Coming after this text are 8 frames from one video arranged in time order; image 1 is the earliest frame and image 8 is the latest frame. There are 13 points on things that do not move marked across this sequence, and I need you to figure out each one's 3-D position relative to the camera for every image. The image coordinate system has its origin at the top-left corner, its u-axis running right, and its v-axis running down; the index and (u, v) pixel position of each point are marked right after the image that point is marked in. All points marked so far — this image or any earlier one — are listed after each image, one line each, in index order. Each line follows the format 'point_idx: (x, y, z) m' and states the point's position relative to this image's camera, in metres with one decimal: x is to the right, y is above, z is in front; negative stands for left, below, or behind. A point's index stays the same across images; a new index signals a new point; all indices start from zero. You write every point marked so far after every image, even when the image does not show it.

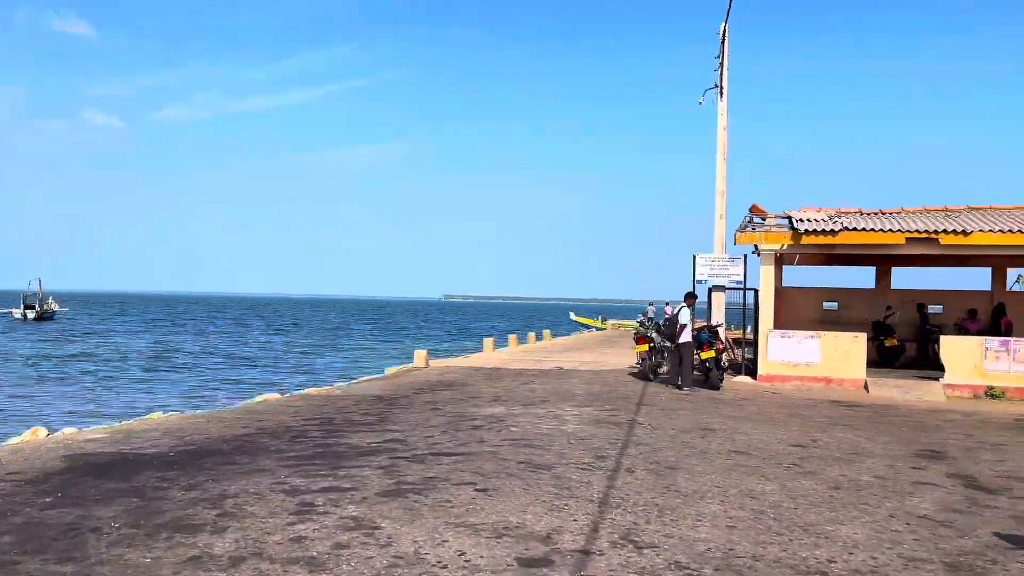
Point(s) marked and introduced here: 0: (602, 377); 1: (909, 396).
0: (+1.6, -1.6, +14.6) m
1: (+6.6, -1.8, +13.5) m
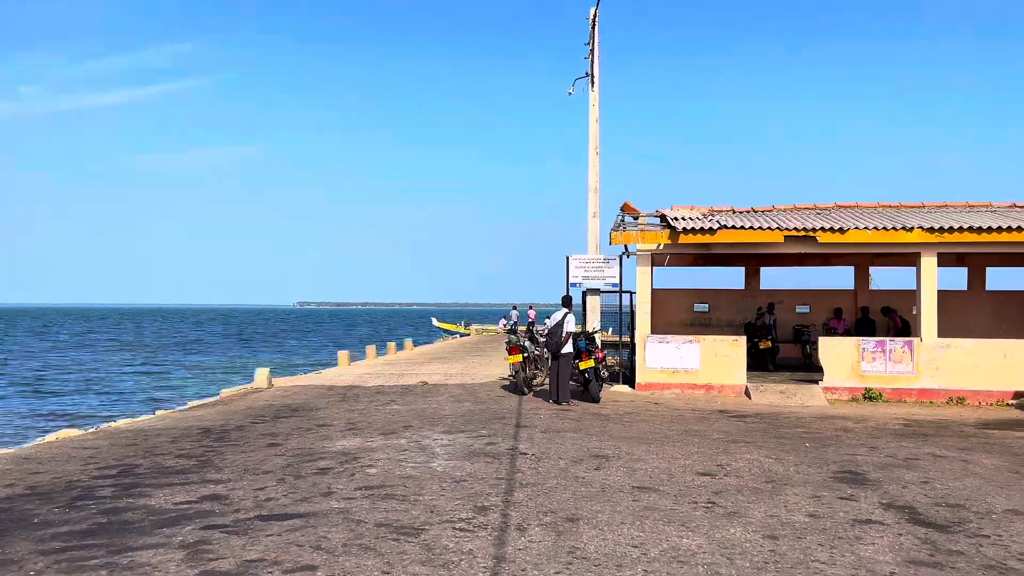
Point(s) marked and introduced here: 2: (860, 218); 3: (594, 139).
0: (-0.7, -1.7, +13.1) m
1: (+4.4, -1.8, +12.9) m
2: (+6.2, +1.3, +14.4) m
3: (+1.5, +2.7, +14.9) m
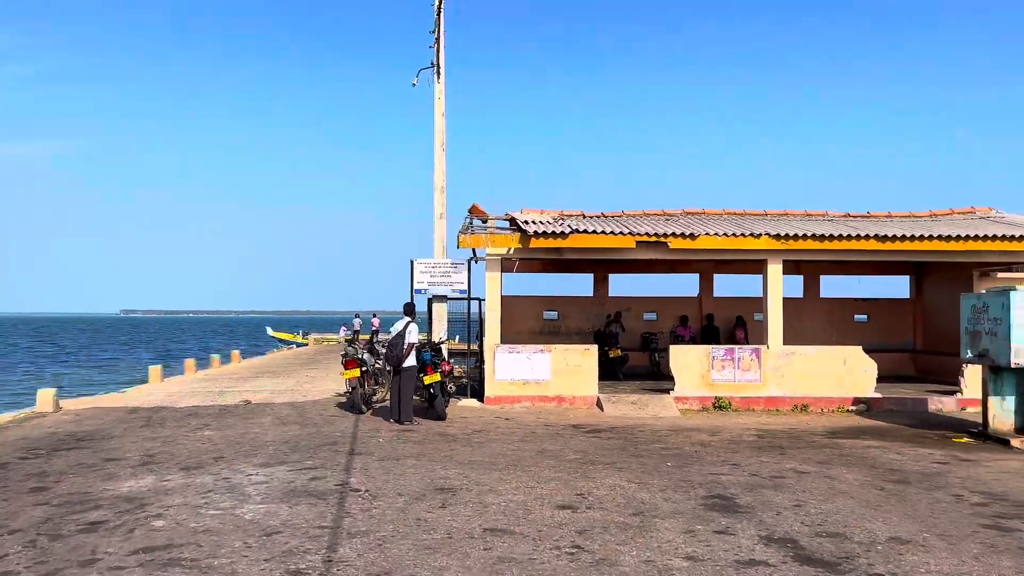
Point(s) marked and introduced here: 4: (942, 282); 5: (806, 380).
0: (-3.0, -1.8, +11.7) m
1: (+2.0, -1.9, +12.4) m
2: (+3.5, +1.1, +14.2) m
3: (-1.2, +2.6, +13.8) m
4: (+8.7, +0.1, +16.6) m
5: (+4.8, -1.5, +13.2) m
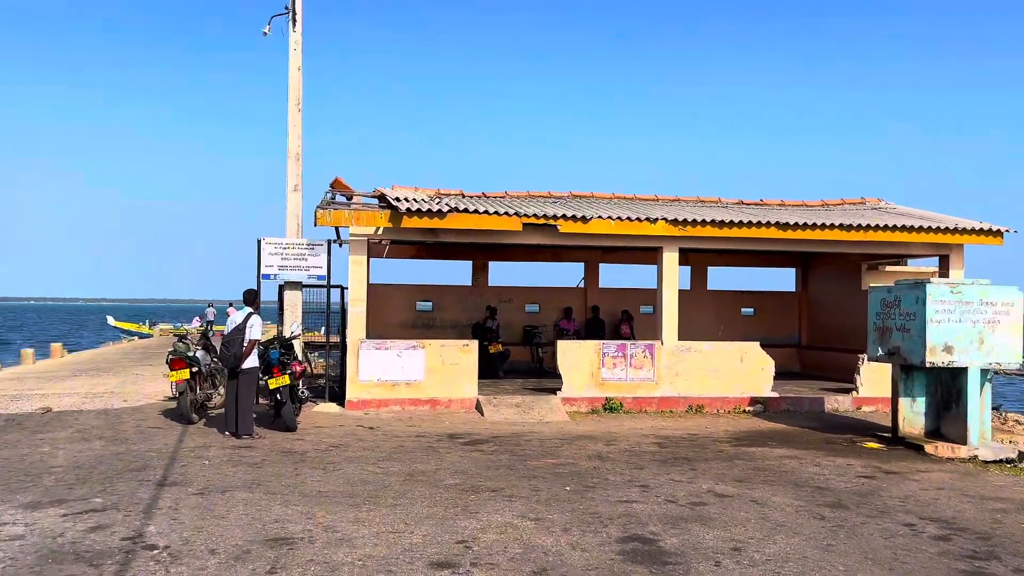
0: (-4.6, -1.6, +9.4) m
1: (+0.2, -1.8, +10.9) m
2: (+1.4, +1.3, +13.0) m
3: (-3.1, +2.8, +11.8) m
4: (+6.3, +0.2, +16.1) m
5: (+2.8, -1.4, +12.1) m
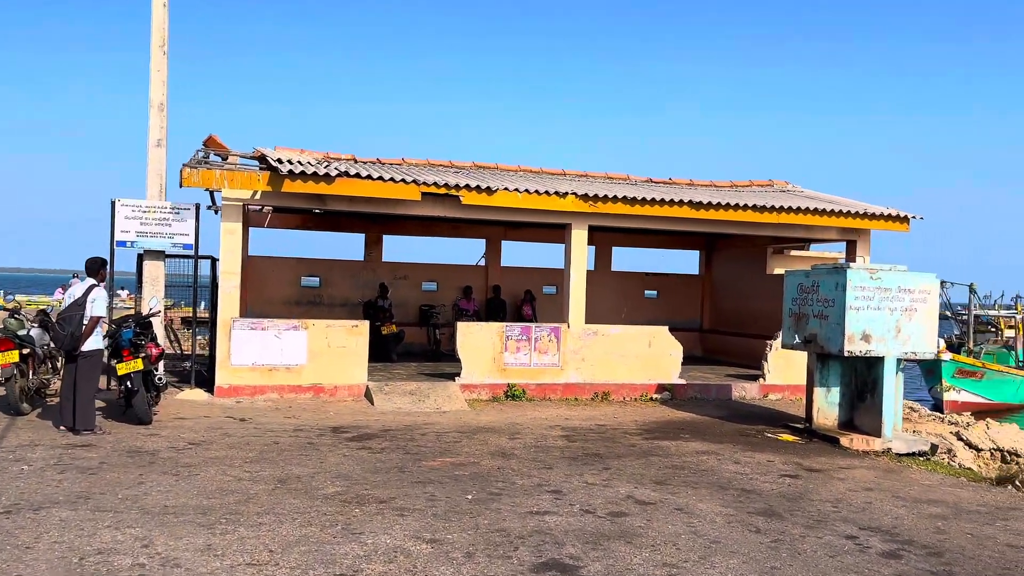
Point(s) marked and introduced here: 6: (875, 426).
0: (-5.7, -1.2, +7.8) m
1: (-1.1, -1.5, +9.9) m
2: (-0.1, +1.6, +12.0) m
3: (-4.4, +3.2, +10.3) m
4: (+4.3, +0.6, +15.8) m
5: (+1.4, -1.1, +11.5) m
6: (+4.0, -1.5, +9.0) m
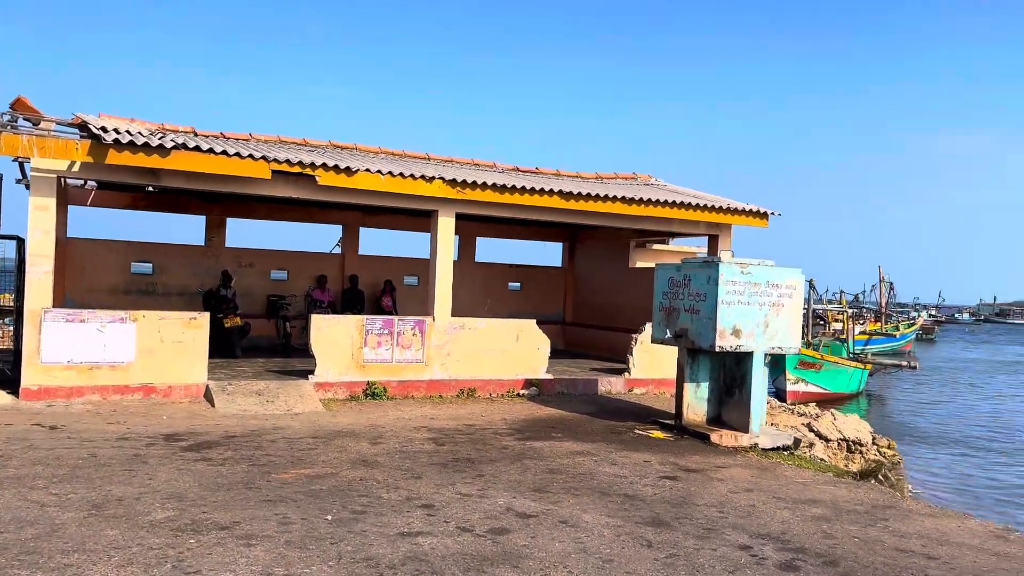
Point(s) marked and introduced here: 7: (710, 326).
0: (-6.8, -1.1, +6.1) m
1: (-2.6, -1.3, +9.0) m
2: (-2.0, +1.8, +11.2) m
3: (-5.9, +3.4, +8.7) m
4: (+1.6, +0.7, +15.7) m
5: (-0.5, -1.0, +10.9) m
6: (+2.5, -1.5, +8.9) m
7: (+2.1, -0.4, +8.7) m
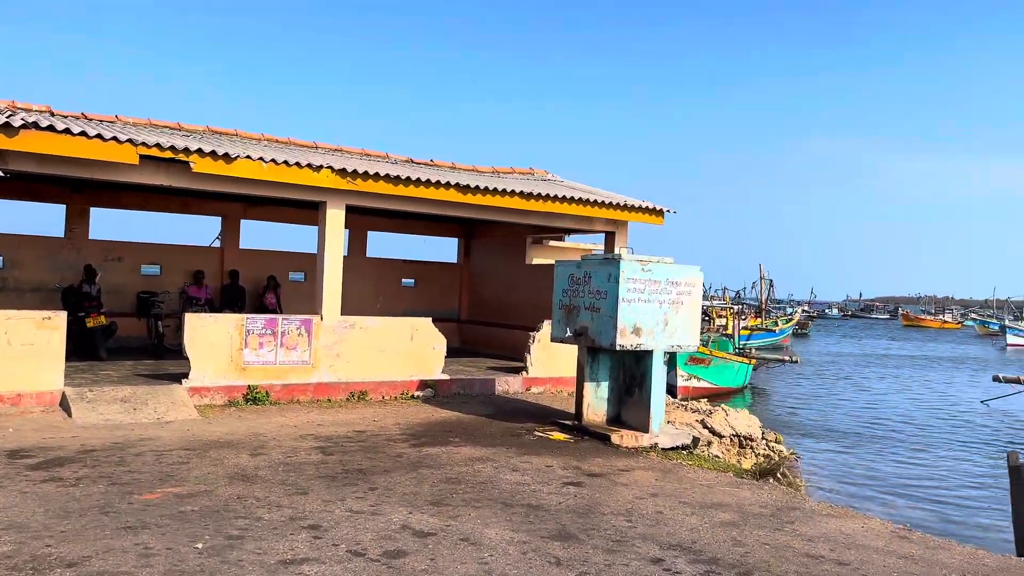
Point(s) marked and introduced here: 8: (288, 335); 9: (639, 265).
0: (-7.5, -1.0, +4.7) m
1: (-3.7, -1.3, +8.1) m
2: (-3.4, +1.8, +10.4) m
3: (-6.9, +3.4, +7.4) m
4: (-0.4, +0.8, +15.3) m
5: (-1.9, -0.9, +10.3) m
6: (+1.4, -1.4, +8.8) m
7: (+1.0, -0.4, +8.5) m
8: (-2.7, -0.6, +9.8) m
9: (+1.3, +0.2, +8.6) m
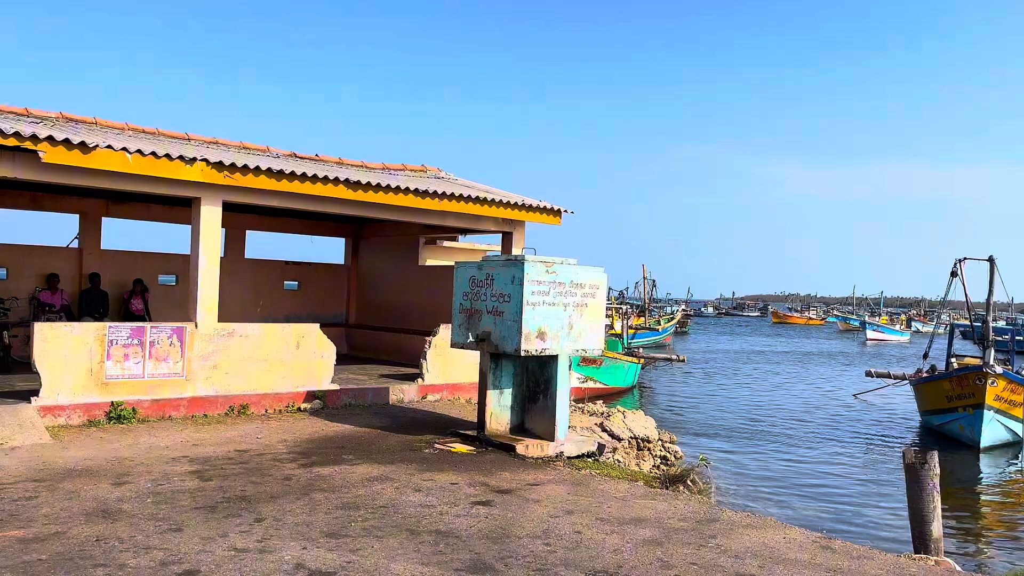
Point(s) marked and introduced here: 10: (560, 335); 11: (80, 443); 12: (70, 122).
0: (-7.9, -1.1, +3.1) m
1: (-4.6, -1.4, +7.0) m
2: (-4.6, +1.8, +9.3) m
3: (-7.7, +3.4, +5.8) m
4: (-2.4, +0.7, +14.6) m
5: (-3.1, -1.0, +9.5) m
6: (+0.4, -1.5, +8.4) m
7: (0.0, -0.4, +8.1) m
8: (-3.9, -0.6, +8.8) m
9: (+0.3, +0.2, +8.2) m
10: (+0.5, -0.5, +8.3) m
11: (-4.0, -1.4, +7.5) m
12: (-5.2, +2.0, +9.6) m
